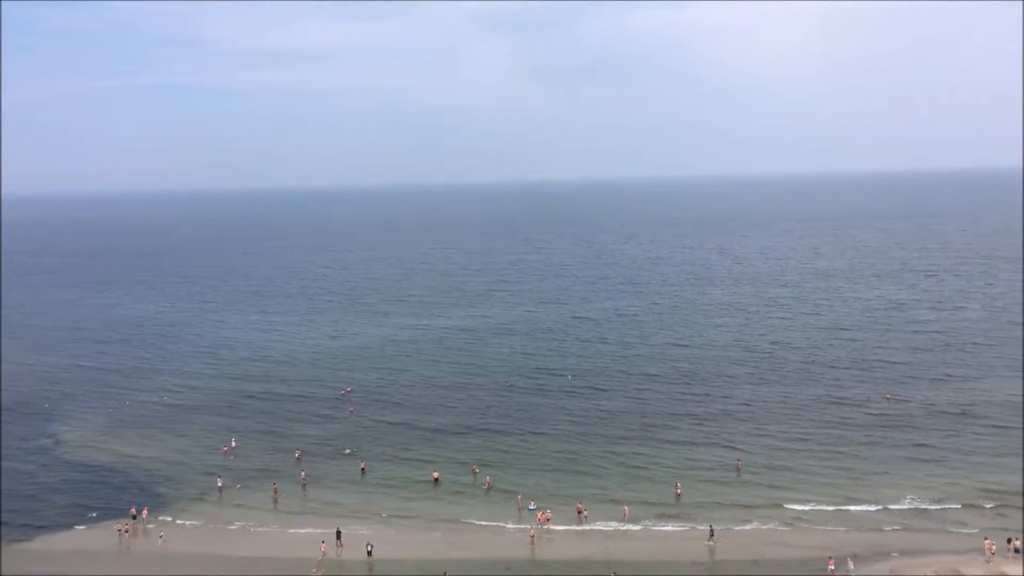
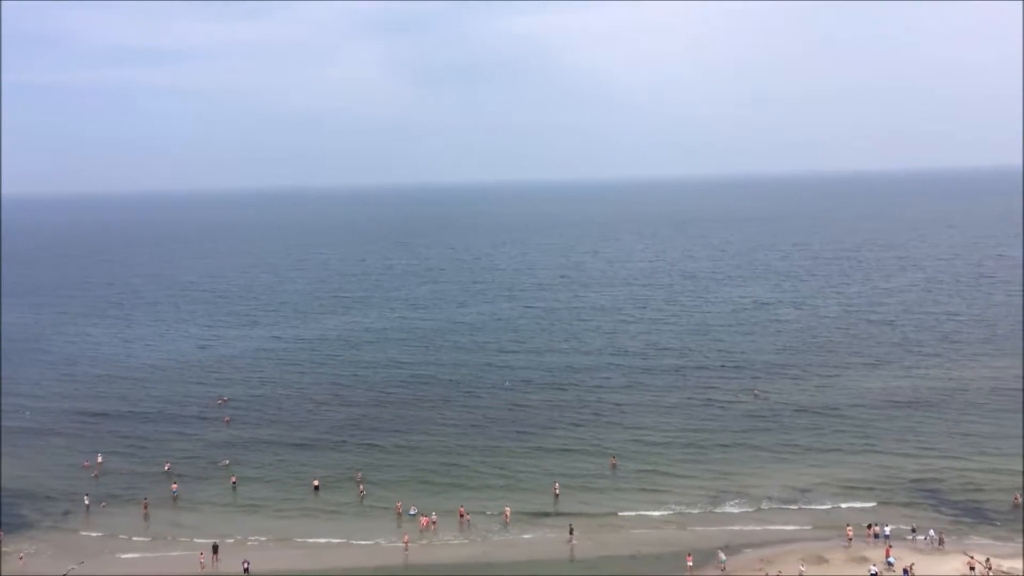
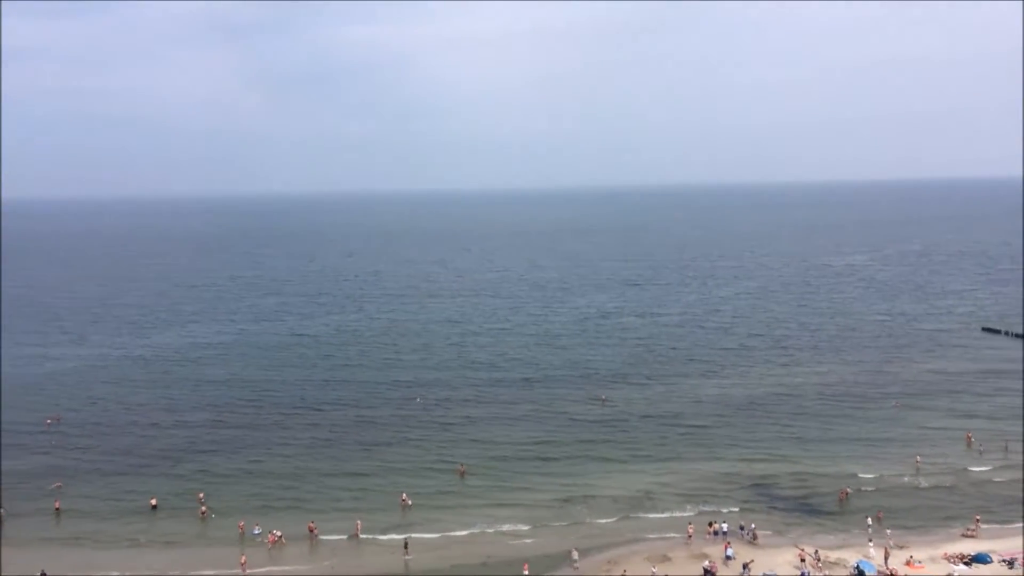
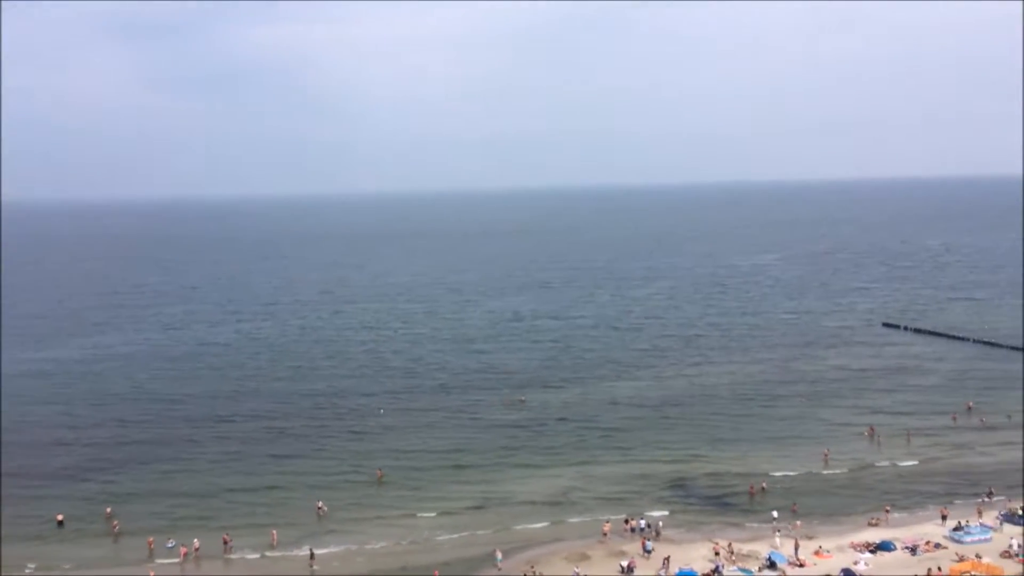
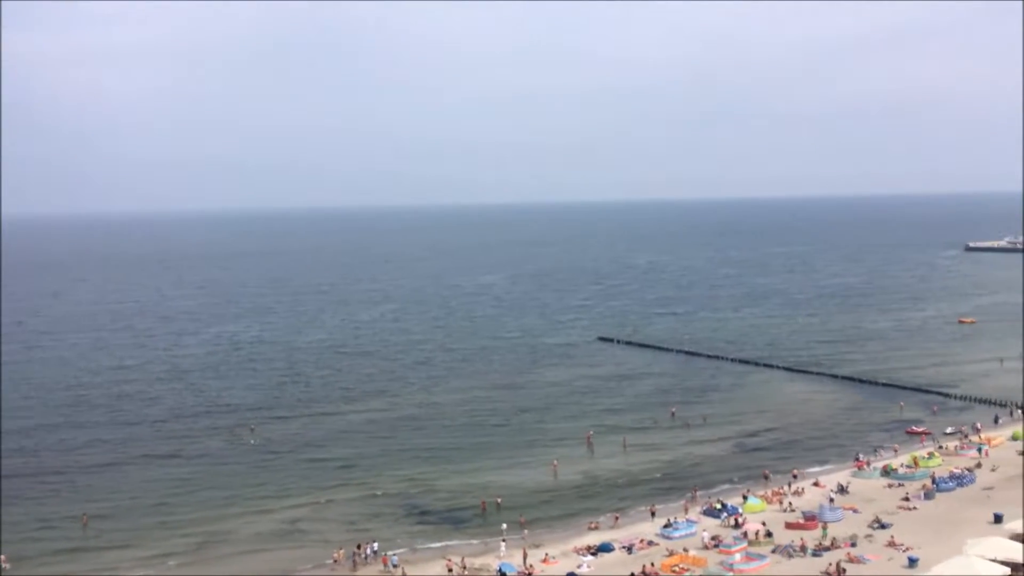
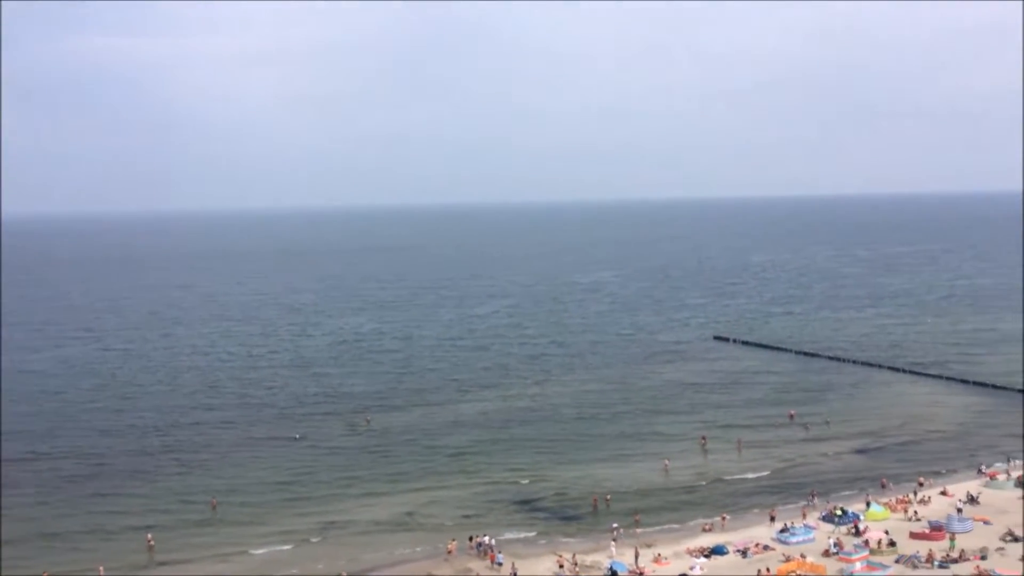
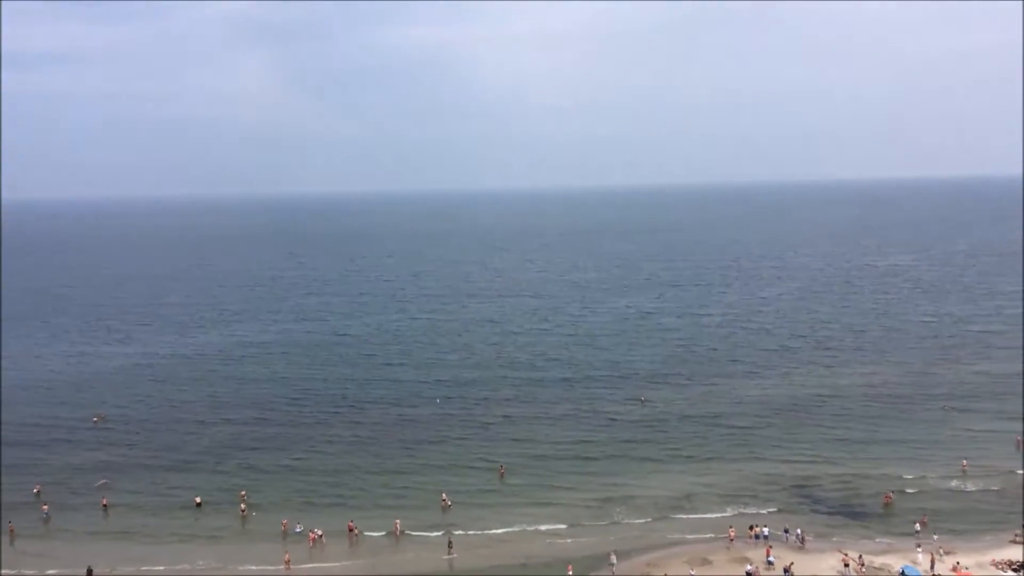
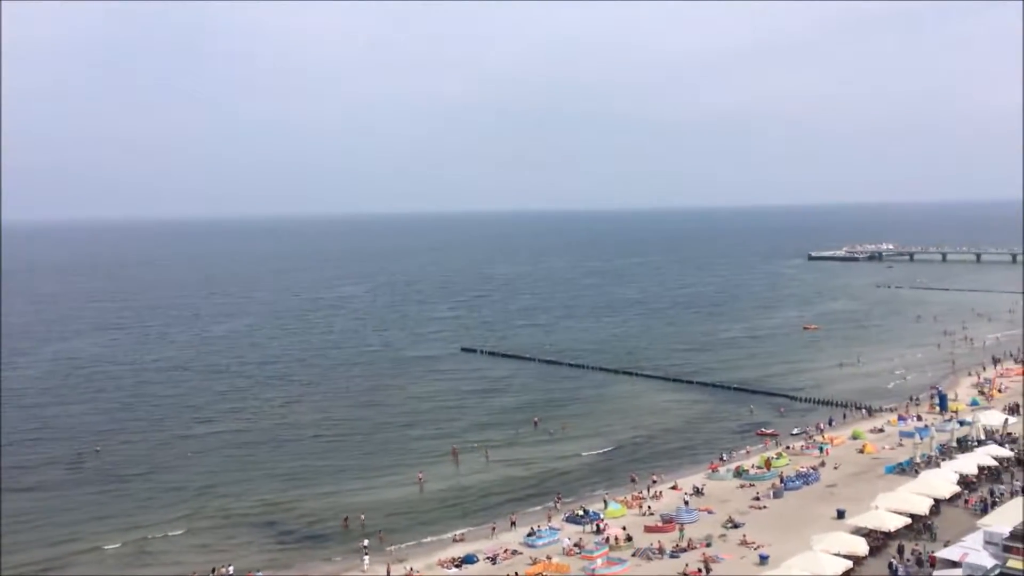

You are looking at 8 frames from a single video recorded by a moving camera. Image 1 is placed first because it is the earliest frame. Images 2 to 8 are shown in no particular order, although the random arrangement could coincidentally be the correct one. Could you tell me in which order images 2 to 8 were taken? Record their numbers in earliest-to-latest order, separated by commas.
2, 7, 3, 4, 6, 5, 8
